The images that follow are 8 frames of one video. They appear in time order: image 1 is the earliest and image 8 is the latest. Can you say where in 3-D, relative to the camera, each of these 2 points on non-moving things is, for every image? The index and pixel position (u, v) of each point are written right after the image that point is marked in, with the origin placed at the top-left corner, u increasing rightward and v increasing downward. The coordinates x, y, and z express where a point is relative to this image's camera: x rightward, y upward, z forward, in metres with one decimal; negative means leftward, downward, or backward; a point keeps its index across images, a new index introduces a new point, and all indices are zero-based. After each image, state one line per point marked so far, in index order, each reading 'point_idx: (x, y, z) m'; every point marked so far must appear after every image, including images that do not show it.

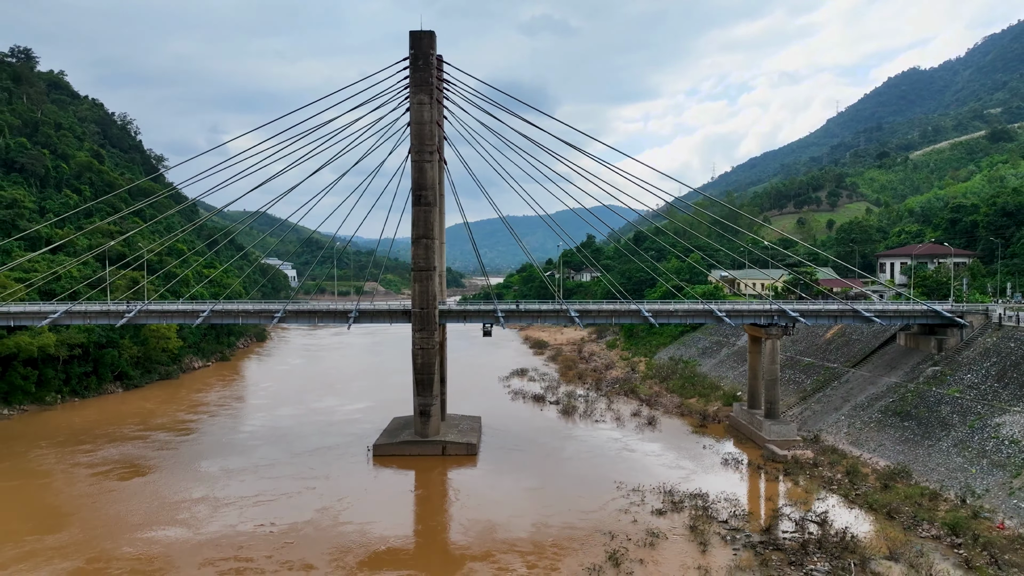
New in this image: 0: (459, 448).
0: (-1.4, -4.4, +19.9) m
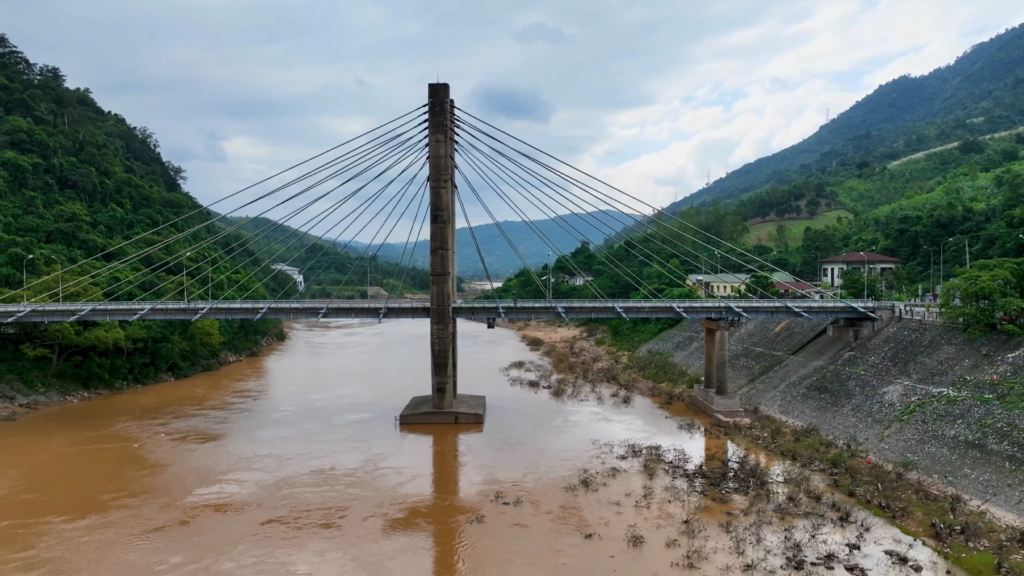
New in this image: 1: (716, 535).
0: (-1.5, -4.5, +24.6) m
1: (+4.1, -4.8, +13.9) m
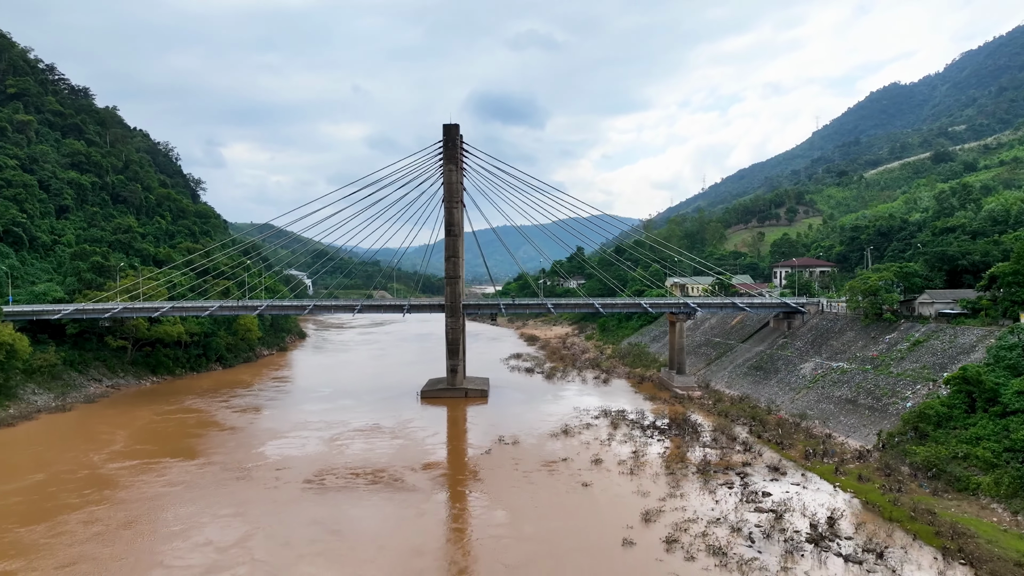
0: (-1.5, -4.5, +30.5) m
1: (+4.1, -4.8, +19.7) m
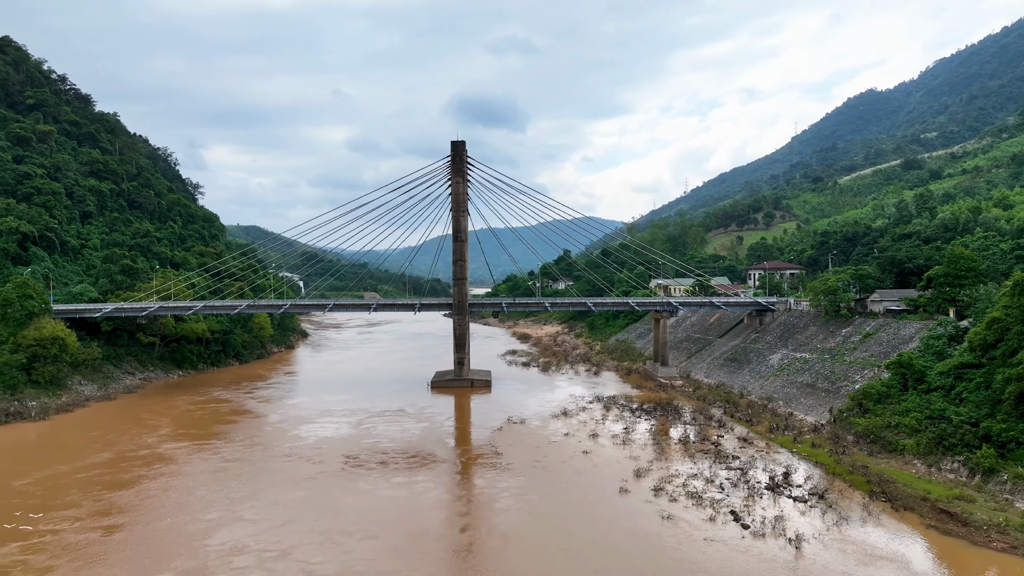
0: (-1.5, -4.5, +33.7) m
1: (+4.4, -4.8, +23.1) m
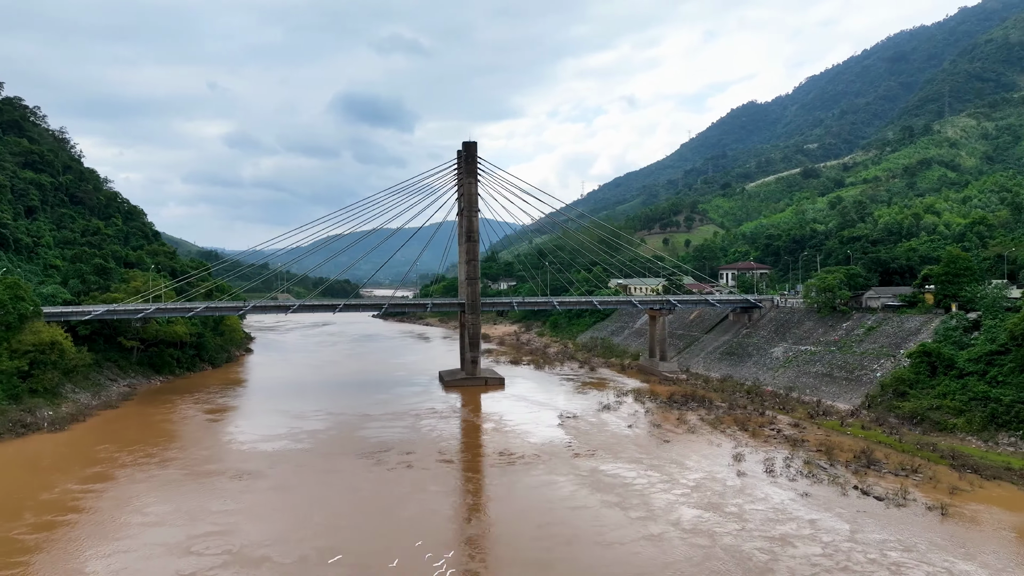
0: (-0.9, -4.5, +34.0) m
1: (+6.5, -4.7, +24.4) m
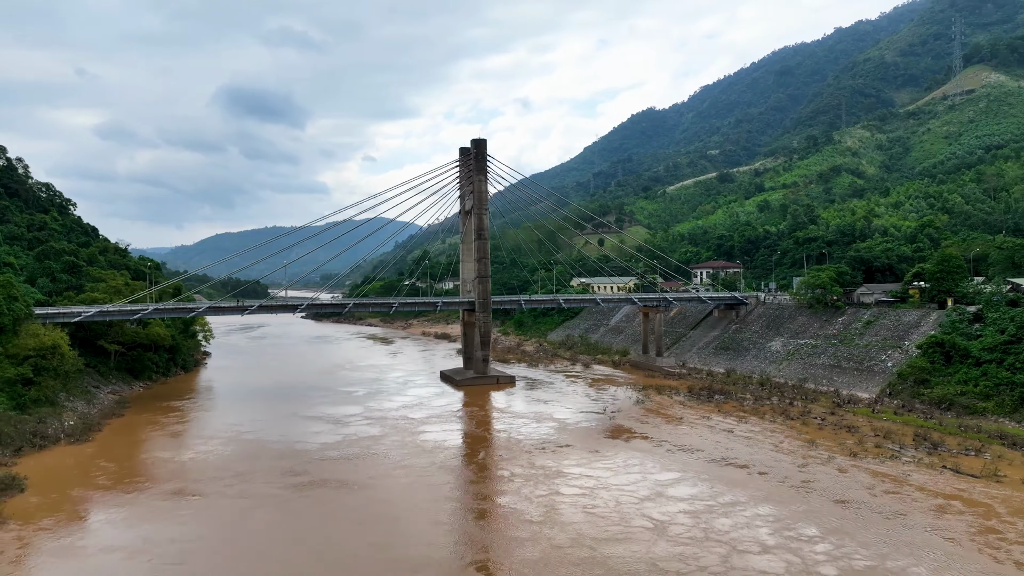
0: (-0.5, -4.4, +33.8) m
1: (+8.2, -4.6, +25.4) m
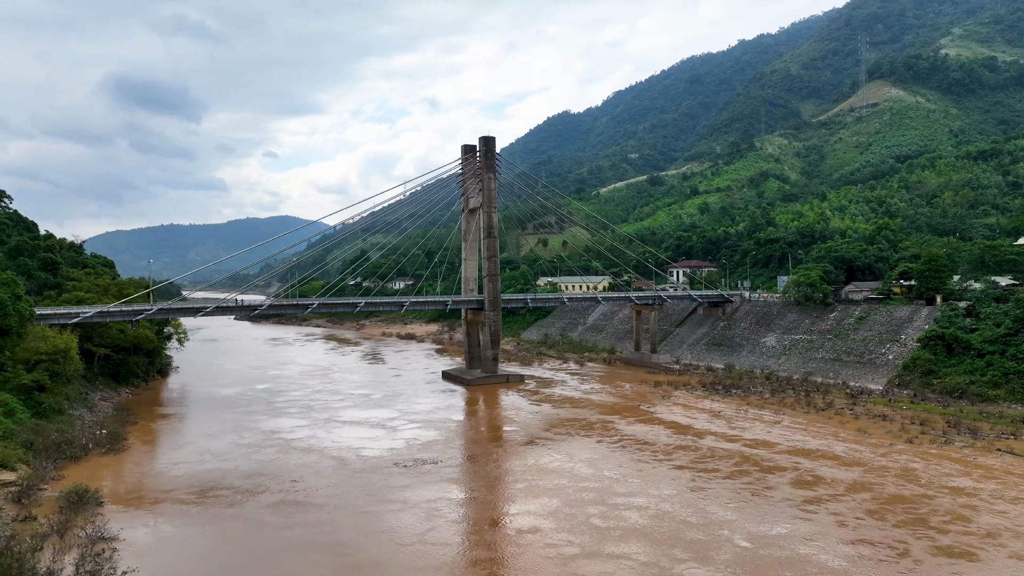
0: (-0.1, -4.3, +33.5) m
1: (+9.6, -4.4, +26.3) m
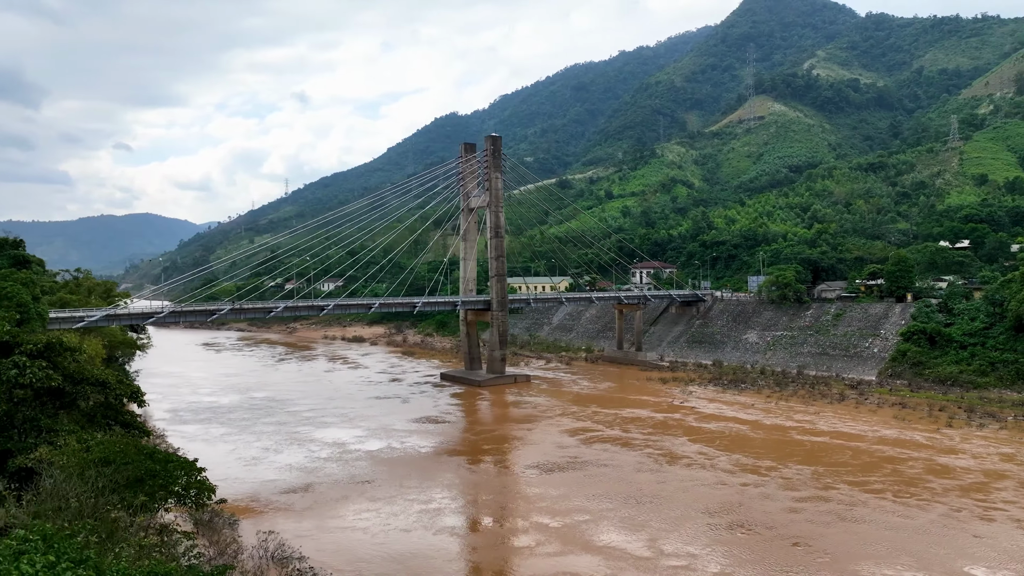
0: (+0.2, -4.3, +32.8) m
1: (+11.0, -4.4, +27.4) m
